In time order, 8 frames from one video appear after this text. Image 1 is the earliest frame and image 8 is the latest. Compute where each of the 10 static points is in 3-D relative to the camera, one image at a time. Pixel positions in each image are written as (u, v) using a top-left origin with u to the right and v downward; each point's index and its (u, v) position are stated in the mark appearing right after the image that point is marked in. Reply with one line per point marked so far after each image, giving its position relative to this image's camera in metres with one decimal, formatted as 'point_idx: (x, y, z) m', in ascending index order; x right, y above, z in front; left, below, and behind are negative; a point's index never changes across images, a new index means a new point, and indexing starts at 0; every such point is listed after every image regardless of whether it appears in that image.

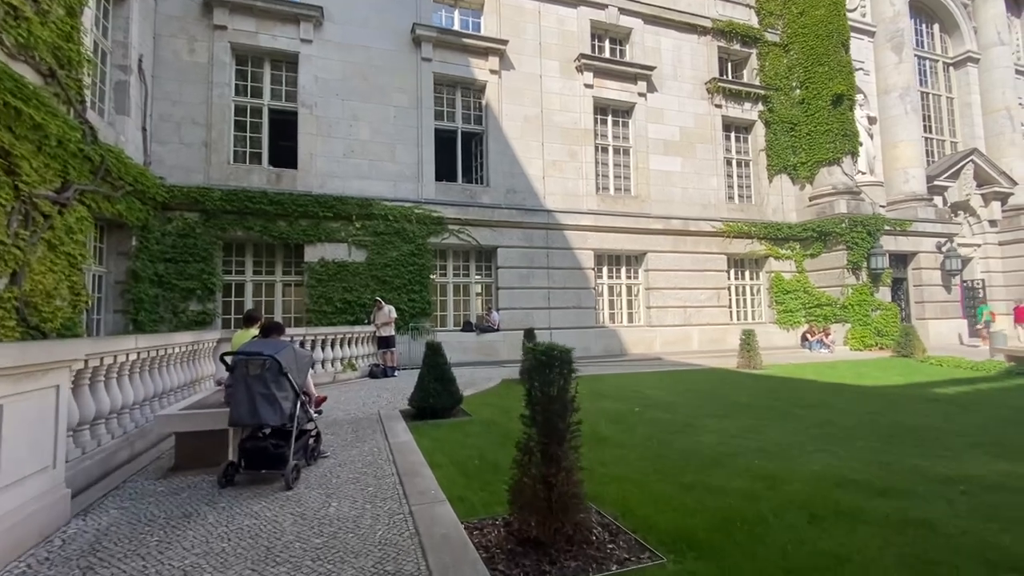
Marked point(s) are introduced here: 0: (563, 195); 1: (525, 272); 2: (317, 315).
0: (+2.1, +3.8, +19.7) m
1: (+0.5, +0.6, +18.6) m
2: (-6.6, -0.9, +16.2) m
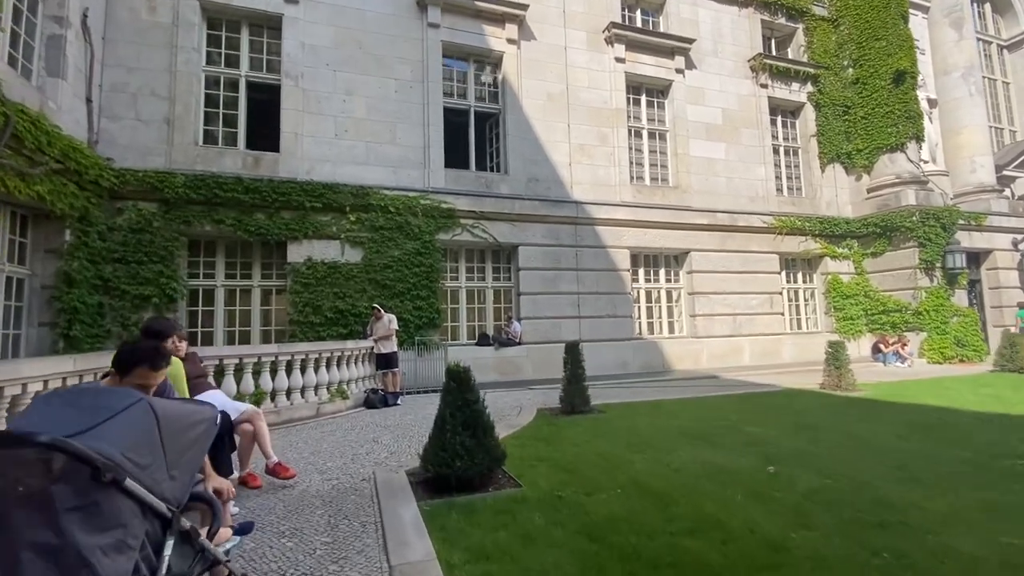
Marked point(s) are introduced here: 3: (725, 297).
0: (+2.9, +3.6, +16.9) m
1: (+1.3, +0.4, +15.8) m
2: (-5.8, -1.1, +13.3) m
3: (+8.1, -0.3, +18.2) m
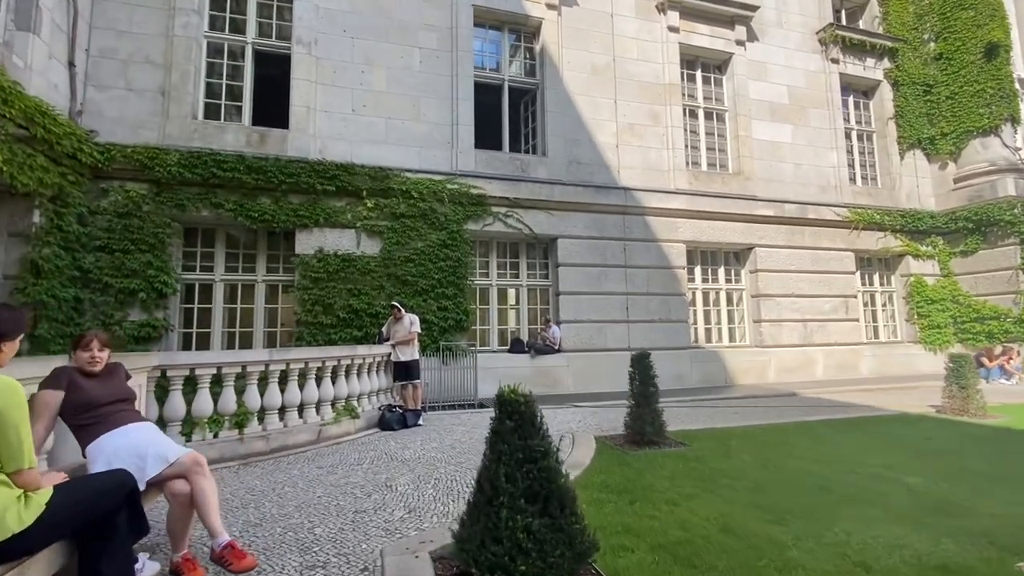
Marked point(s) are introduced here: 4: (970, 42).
0: (+4.0, +3.6, +14.7) m
1: (+2.4, +0.4, +13.7) m
2: (-4.8, -1.0, +11.5) m
3: (+9.3, -0.4, +15.8) m
4: (+16.6, +8.9, +17.4) m
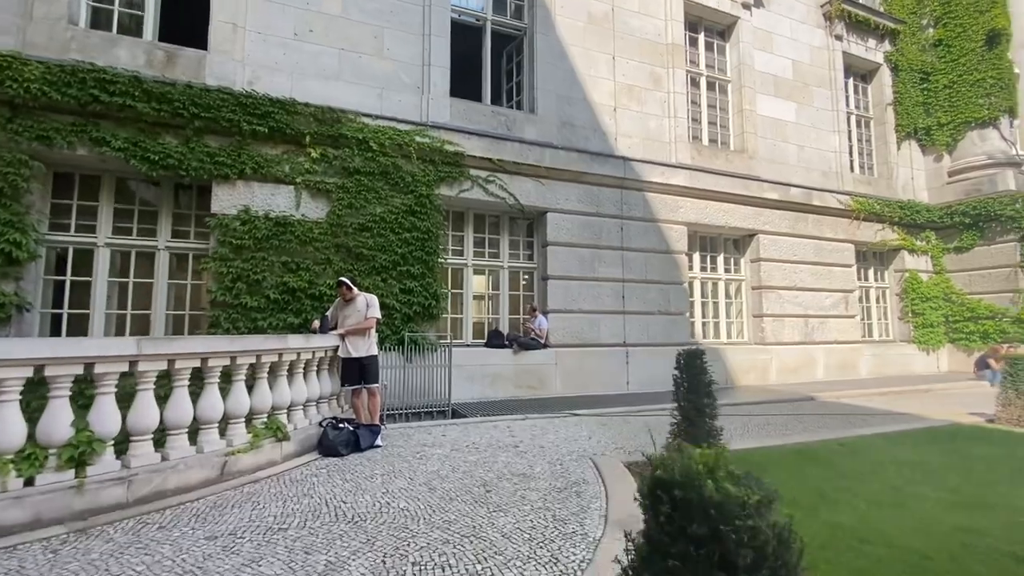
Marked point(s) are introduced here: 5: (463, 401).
0: (+3.5, +4.0, +12.8) m
1: (+1.9, +0.8, +11.6) m
2: (-5.1, -0.4, +8.8) m
3: (+8.5, -0.2, +14.4) m
4: (+15.9, +9.0, +16.6) m
5: (-1.0, -2.4, +10.1) m
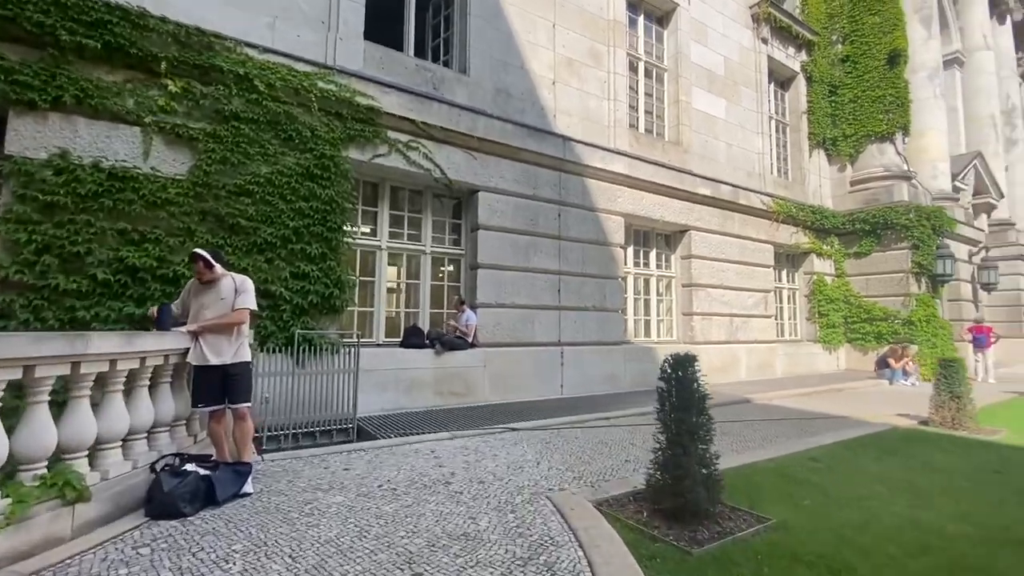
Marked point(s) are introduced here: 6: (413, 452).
0: (+1.7, +4.1, +11.7) m
1: (+0.3, +1.0, +10.2) m
2: (-6.1, -0.1, +6.2) m
3: (+6.2, -0.1, +14.2) m
4: (+13.3, +8.8, +17.7) m
5: (-2.4, -2.2, +8.2) m
6: (-1.2, -2.0, +5.9) m
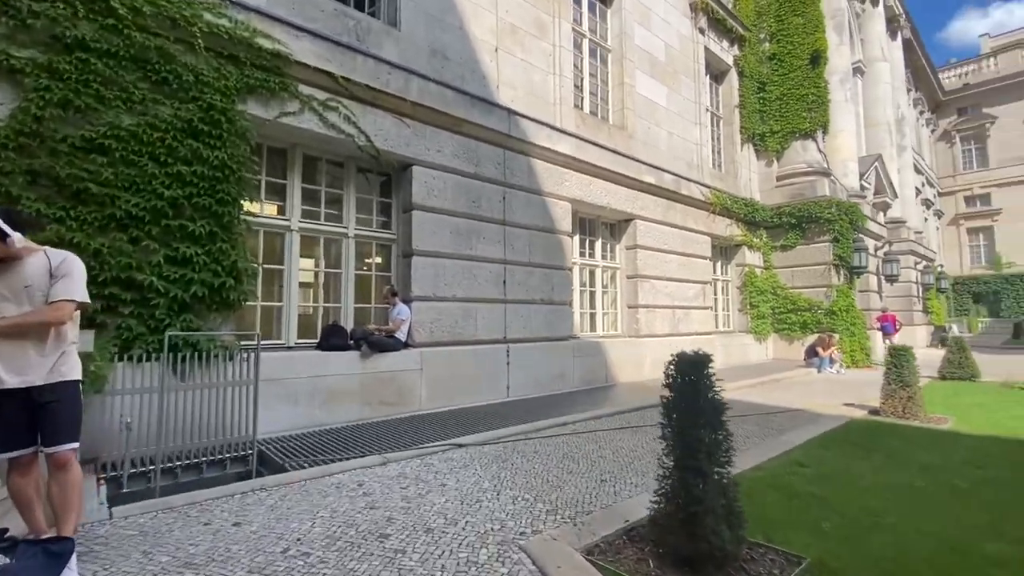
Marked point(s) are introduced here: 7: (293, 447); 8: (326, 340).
0: (+0.4, +4.3, +10.6) m
1: (-0.9, +1.2, +9.0) m
2: (-6.5, 0.0, +4.0) m
3: (+4.4, +0.1, +13.8) m
4: (+10.9, +9.1, +18.3) m
5: (-3.2, -2.0, +6.6) m
6: (-1.7, -1.9, +4.5) m
7: (-2.8, -2.0, +6.1) m
8: (-2.8, -0.8, +7.4) m
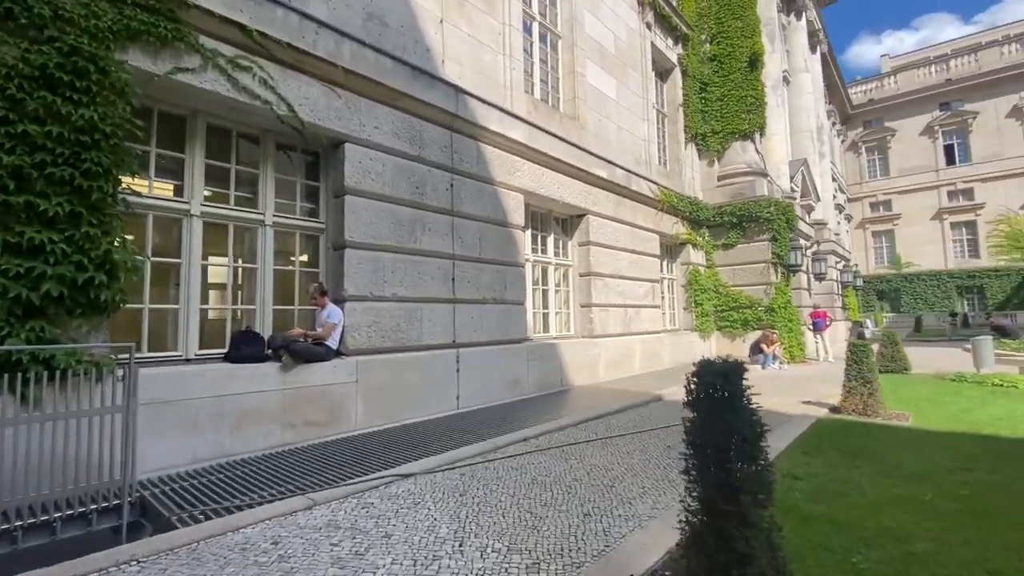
0: (-0.7, +4.4, +9.7) m
1: (-1.7, +1.2, +7.9) m
2: (-6.7, 0.0, +2.3) m
3: (+3.0, +0.1, +13.4) m
4: (+8.8, +9.2, +18.6) m
5: (-3.7, -2.0, +5.3) m
6: (-1.9, -1.8, +3.4) m
7: (-3.2, -2.0, +4.8) m
8: (-3.5, -0.8, +6.1) m
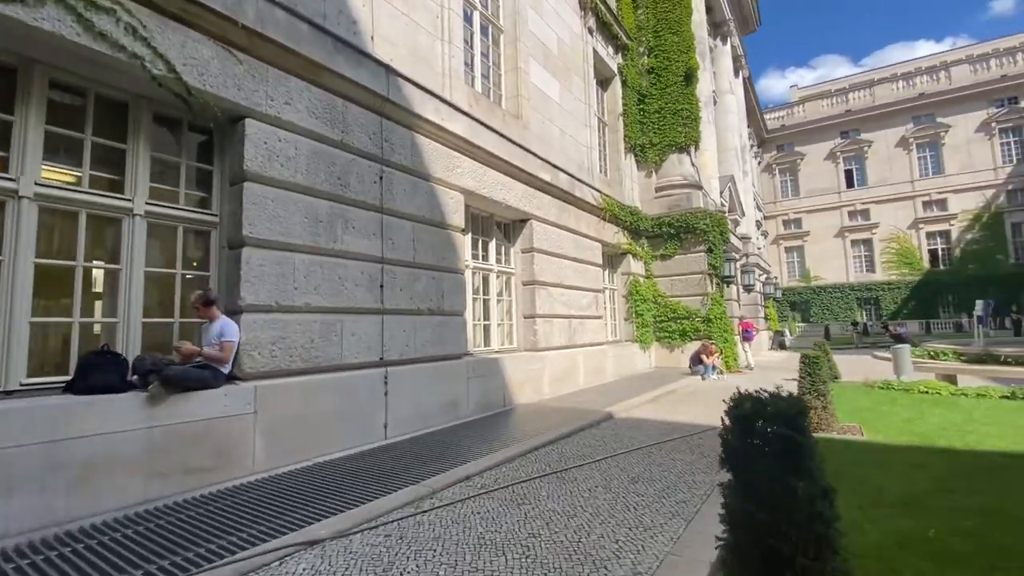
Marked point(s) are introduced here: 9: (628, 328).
0: (-1.8, +4.2, +8.7) m
1: (-2.6, +1.1, +6.7) m
2: (-6.8, 0.0, +0.4) m
3: (+1.3, -0.1, +12.7) m
4: (+6.4, +8.8, +18.9) m
5: (-4.2, -2.0, +3.7) m
6: (-2.2, -1.9, +2.1) m
7: (-3.6, -2.0, +3.3) m
8: (-4.0, -0.8, +4.6) m
9: (+4.2, -1.5, +17.4) m
